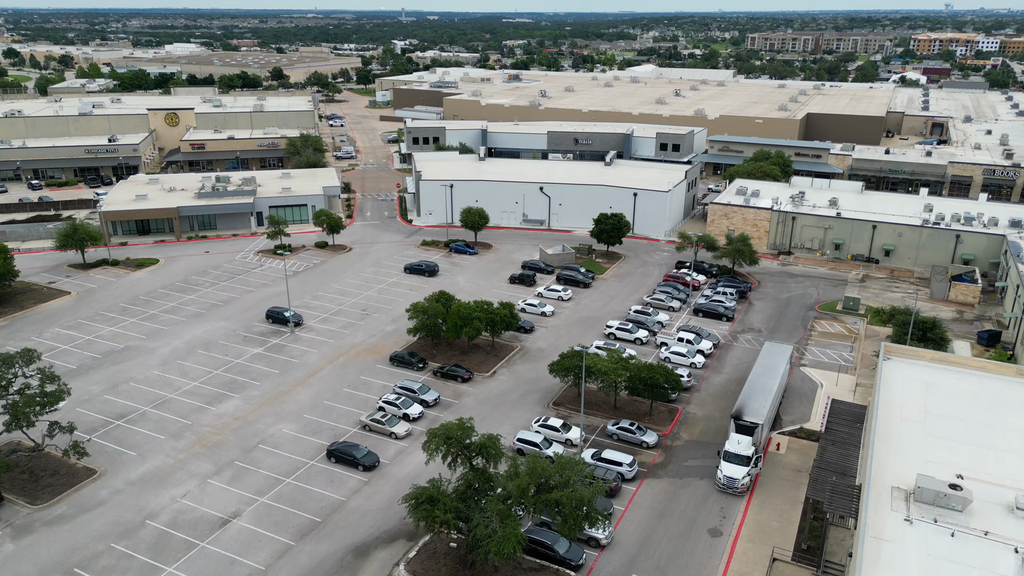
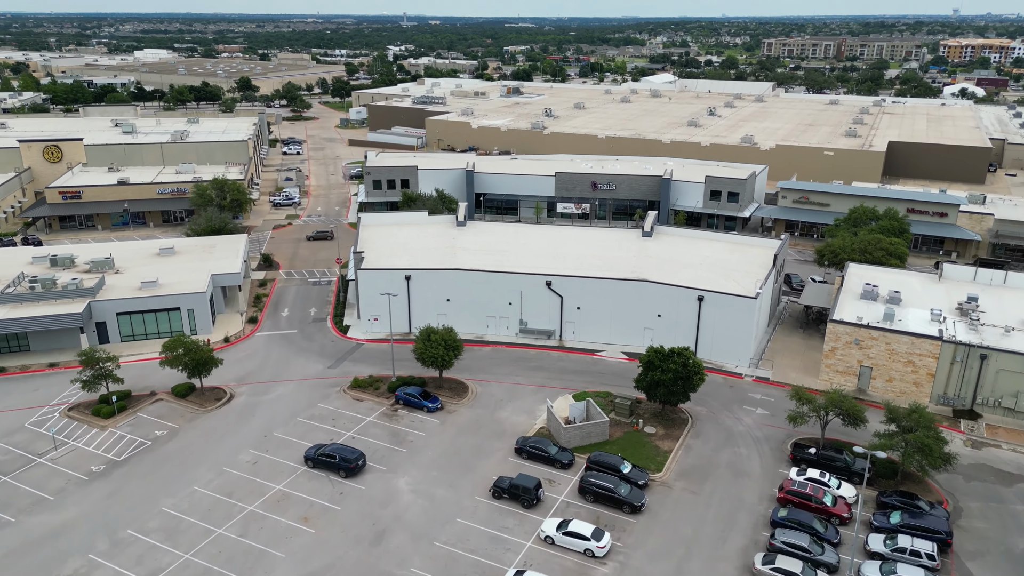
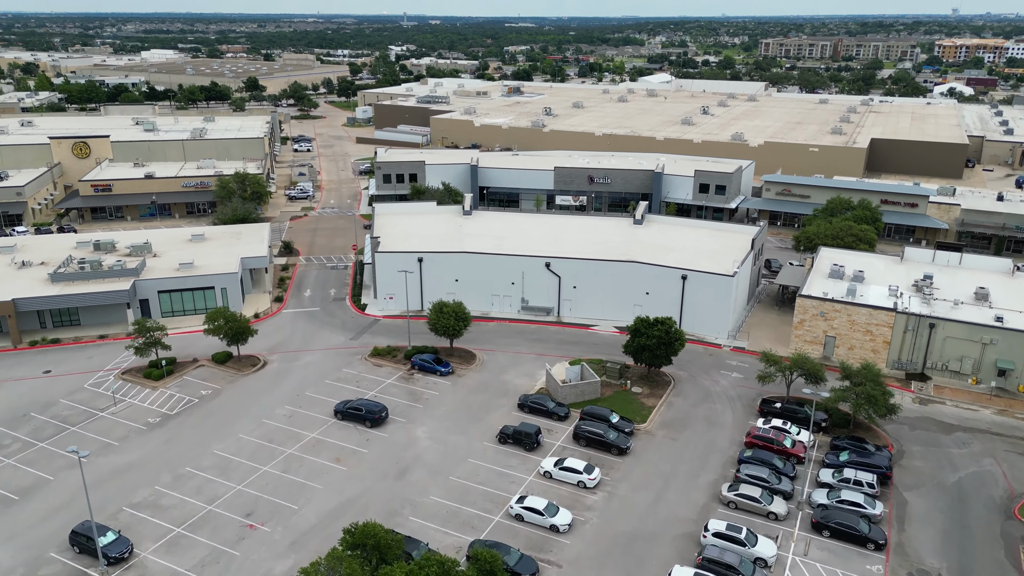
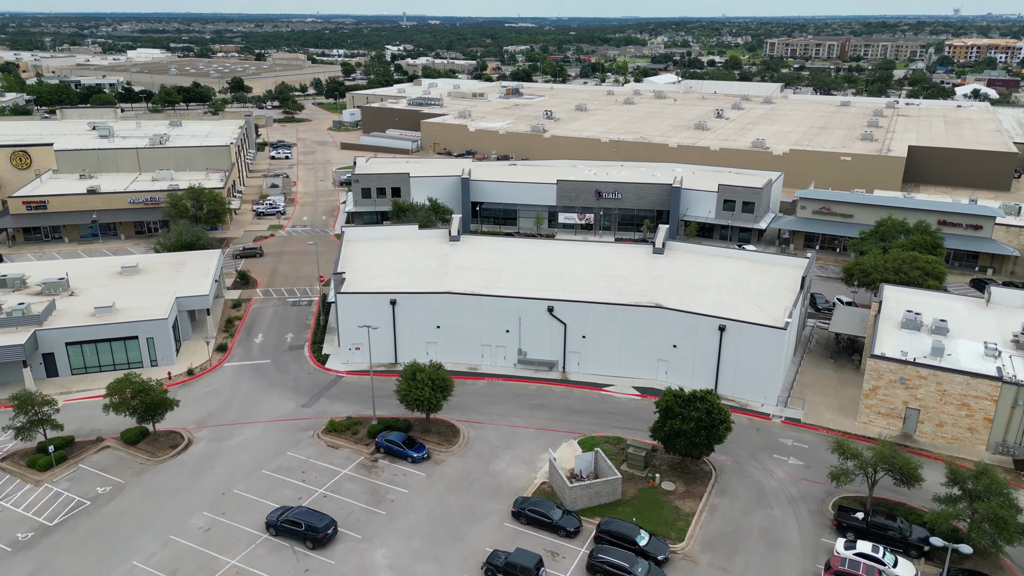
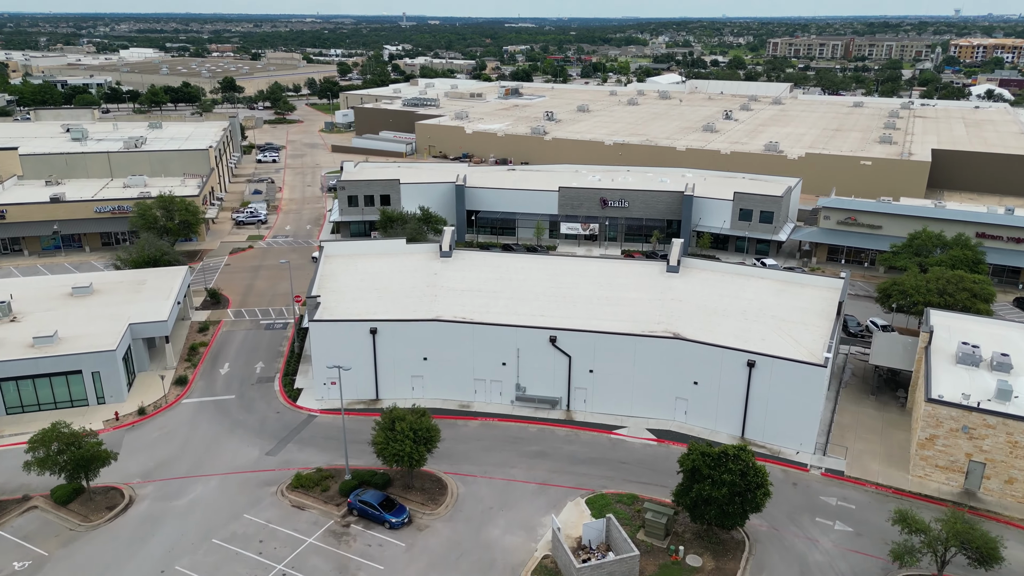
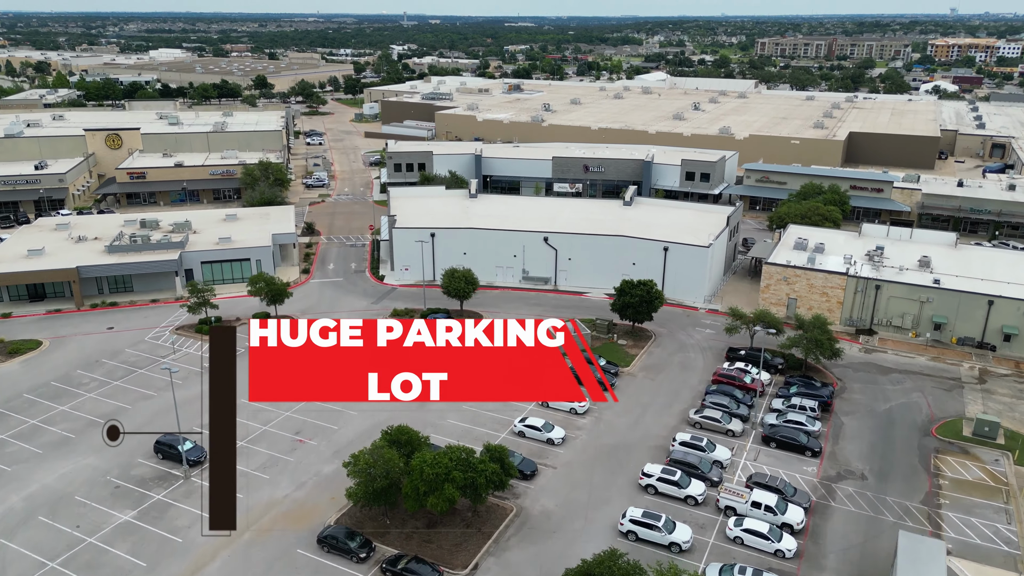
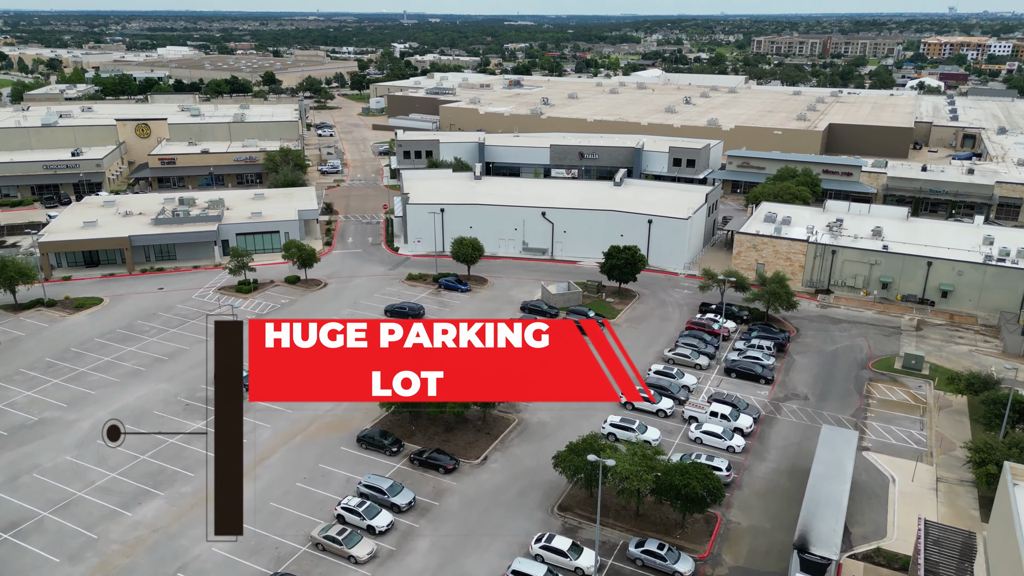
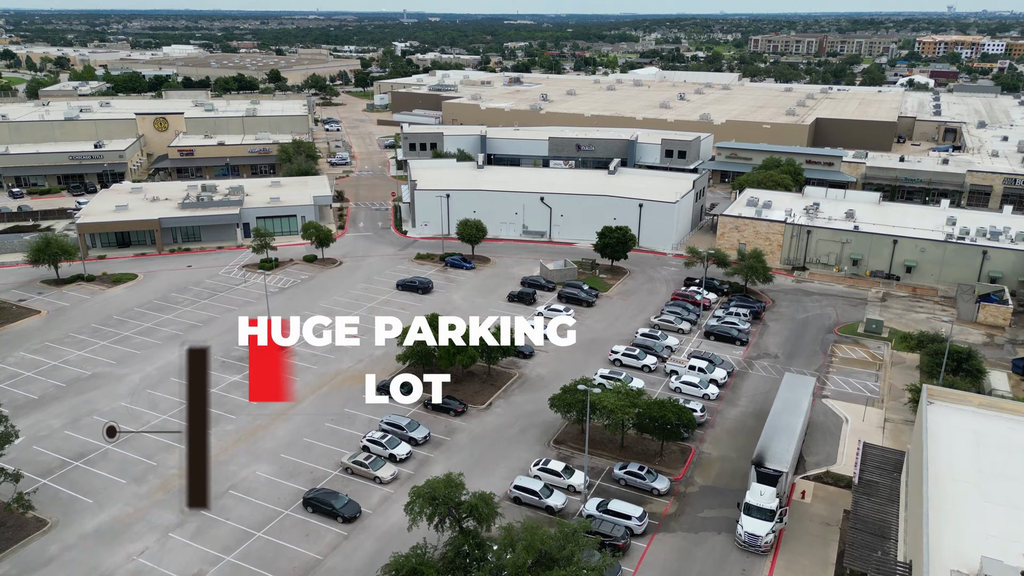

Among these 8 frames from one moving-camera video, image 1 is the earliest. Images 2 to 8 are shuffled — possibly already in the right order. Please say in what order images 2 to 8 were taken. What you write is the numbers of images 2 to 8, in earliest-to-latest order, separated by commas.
8, 7, 6, 3, 2, 4, 5
